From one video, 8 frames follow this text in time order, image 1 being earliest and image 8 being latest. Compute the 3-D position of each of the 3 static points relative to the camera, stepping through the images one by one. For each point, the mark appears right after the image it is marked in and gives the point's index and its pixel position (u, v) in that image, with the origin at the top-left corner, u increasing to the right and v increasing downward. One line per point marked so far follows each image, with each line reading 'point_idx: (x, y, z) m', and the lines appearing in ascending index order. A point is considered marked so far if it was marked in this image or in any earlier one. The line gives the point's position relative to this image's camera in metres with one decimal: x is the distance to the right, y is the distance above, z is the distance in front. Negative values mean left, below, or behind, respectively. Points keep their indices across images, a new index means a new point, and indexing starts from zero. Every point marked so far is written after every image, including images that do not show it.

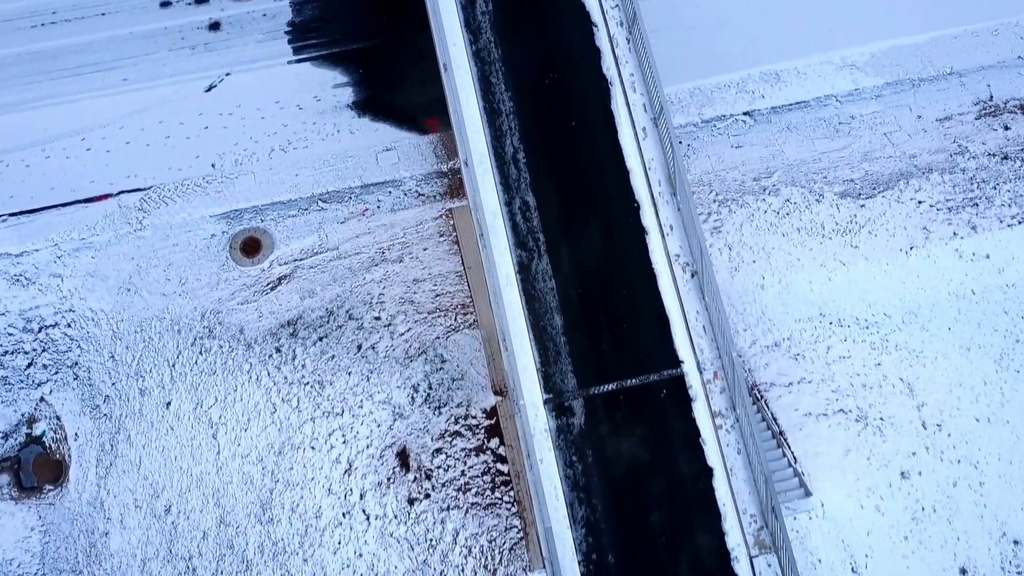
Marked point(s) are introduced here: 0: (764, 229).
0: (+4.3, +0.9, +11.5) m
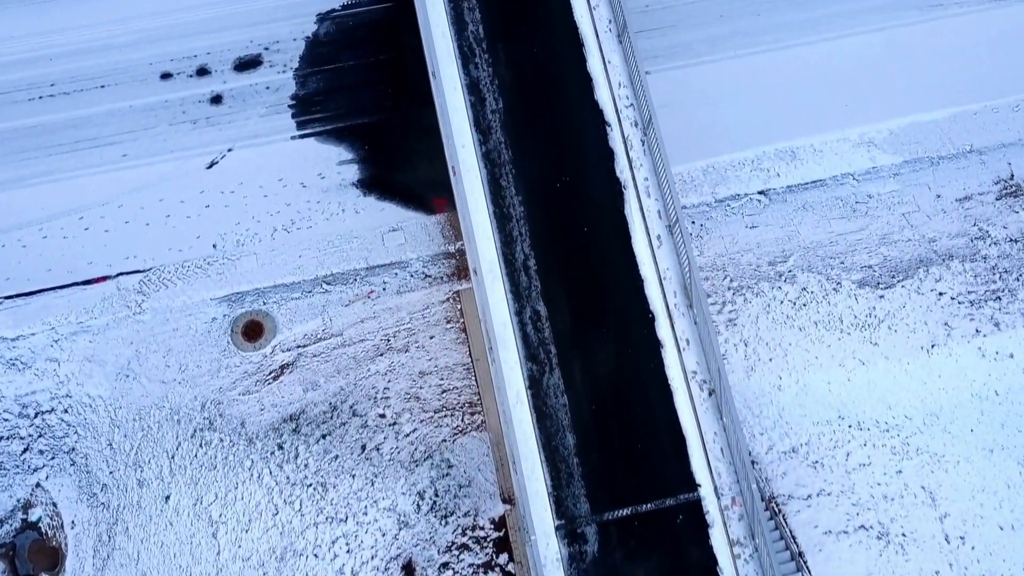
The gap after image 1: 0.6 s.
0: (+4.5, -0.6, +11.2) m
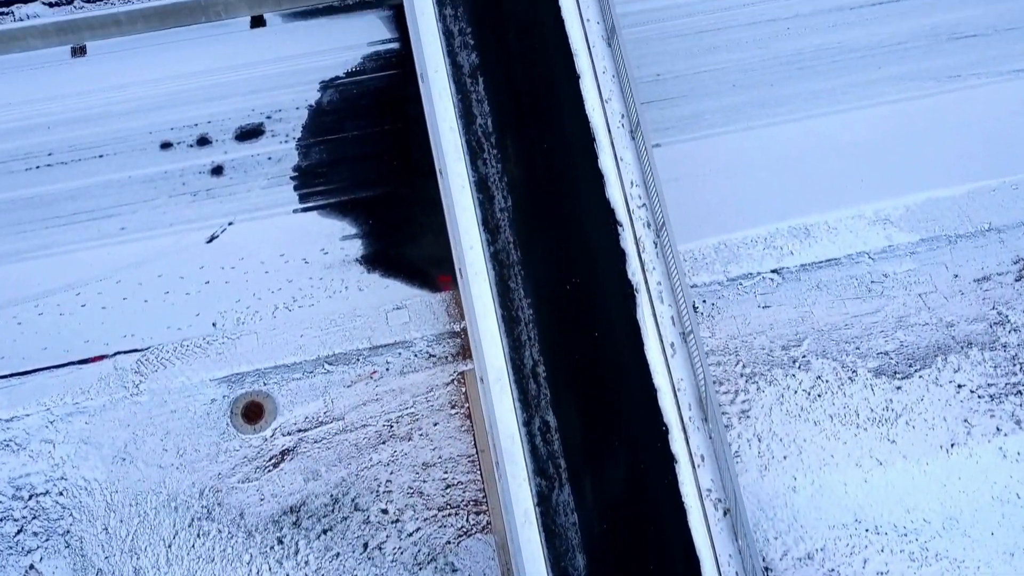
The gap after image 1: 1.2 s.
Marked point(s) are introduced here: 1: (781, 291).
0: (+4.6, -2.1, +10.9) m
1: (+4.8, -0.1, +11.9) m
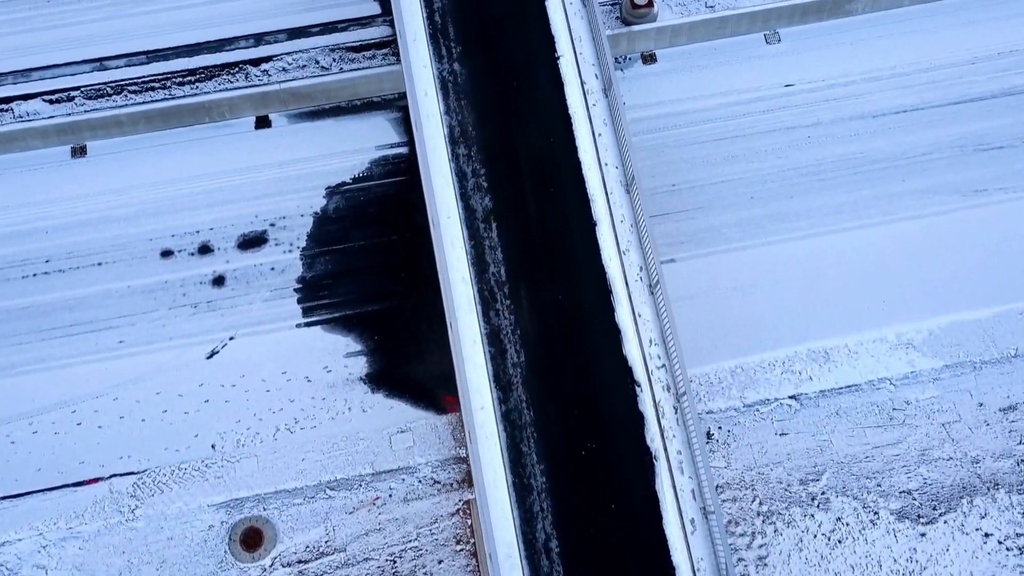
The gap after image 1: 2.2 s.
0: (+4.7, -4.3, +10.5) m
1: (+4.9, -2.3, +11.5) m
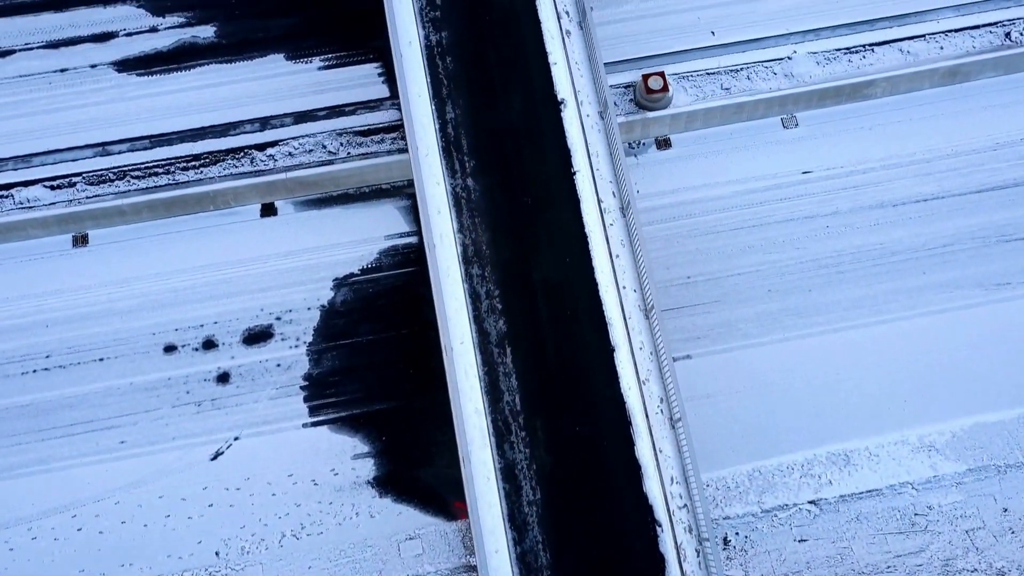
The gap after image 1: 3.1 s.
0: (+4.9, -6.0, +10.2) m
1: (+5.1, -4.0, +11.2) m
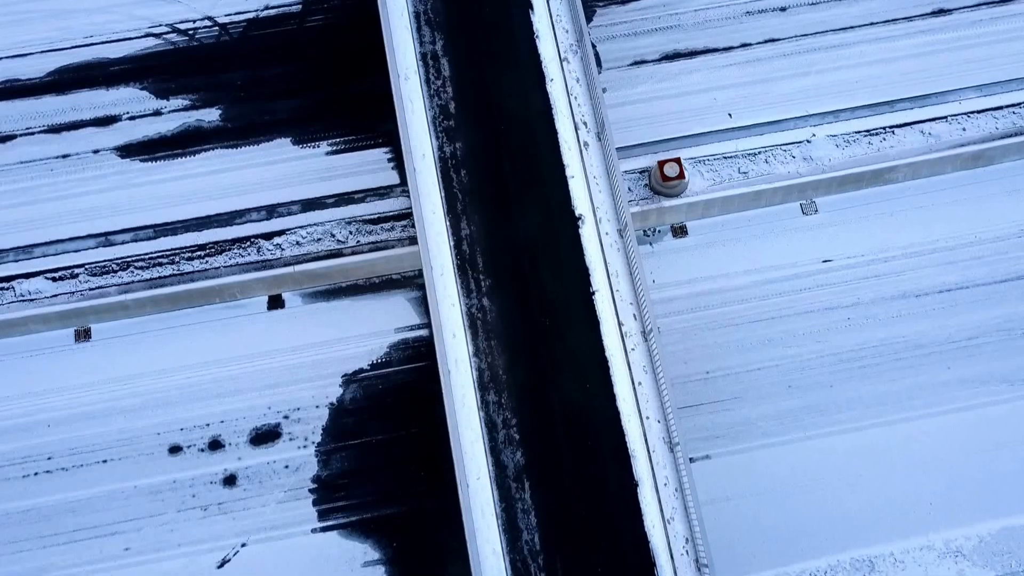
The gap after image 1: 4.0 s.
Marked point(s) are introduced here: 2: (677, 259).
0: (+5.2, -7.7, +9.9) m
1: (+5.4, -5.7, +10.8) m
2: (+3.1, +0.5, +12.4) m
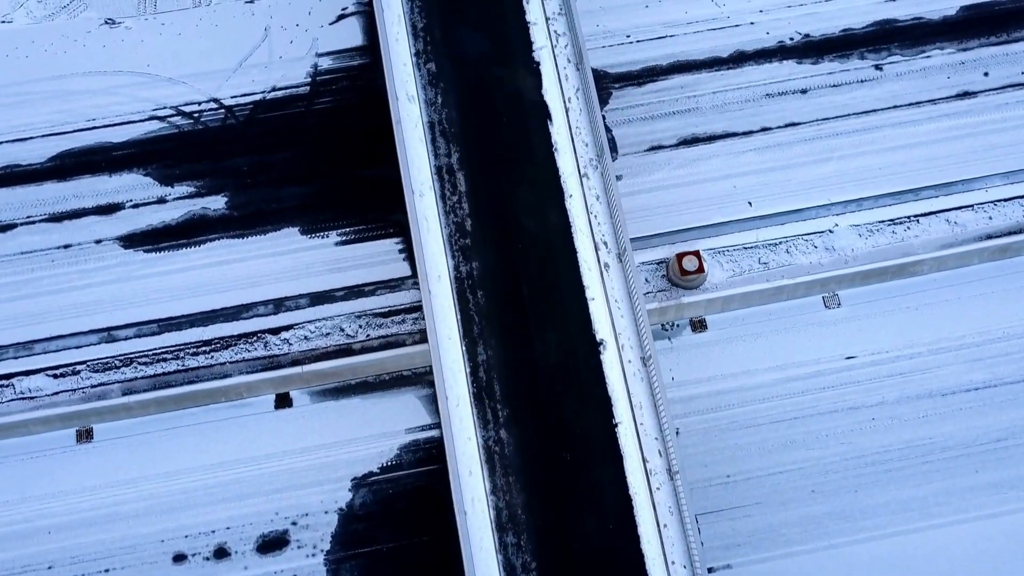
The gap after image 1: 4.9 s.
0: (+5.4, -9.5, +9.5) m
1: (+5.6, -7.5, +10.5) m
2: (+3.3, -1.2, +12.1) m
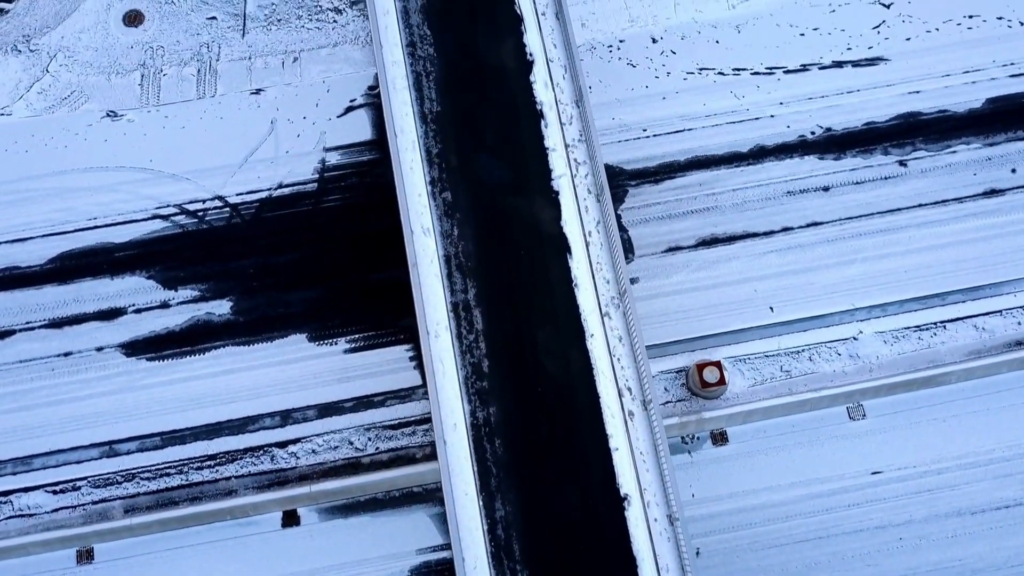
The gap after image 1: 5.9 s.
0: (+5.7, -11.4, +9.1) m
1: (+5.9, -9.4, +10.1) m
2: (+3.6, -3.2, +11.7) m
